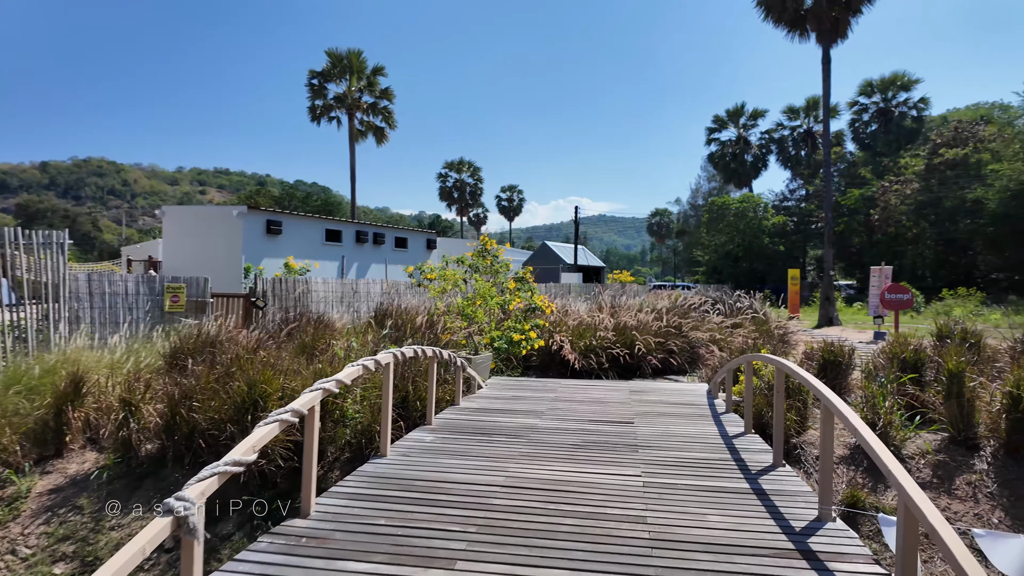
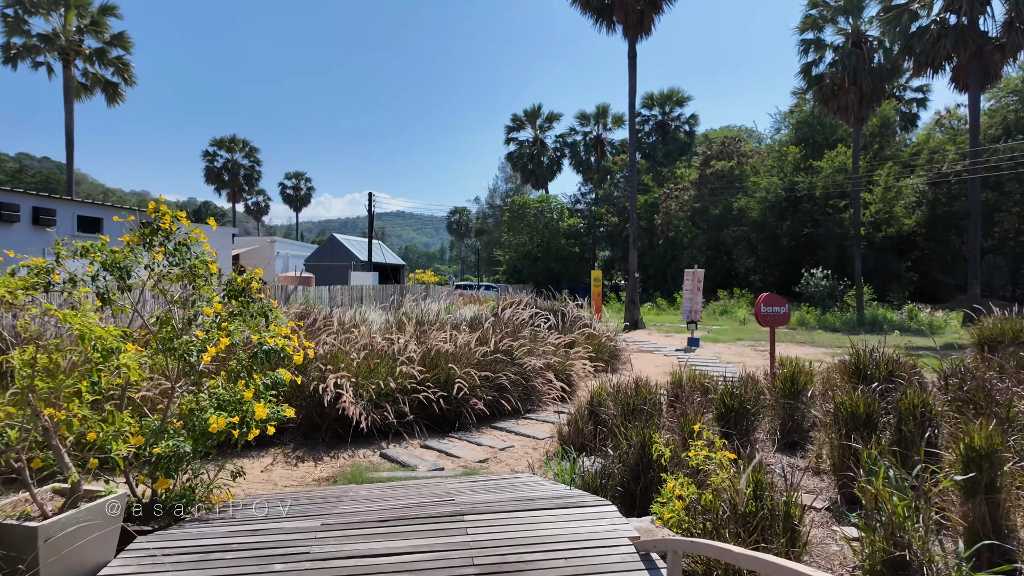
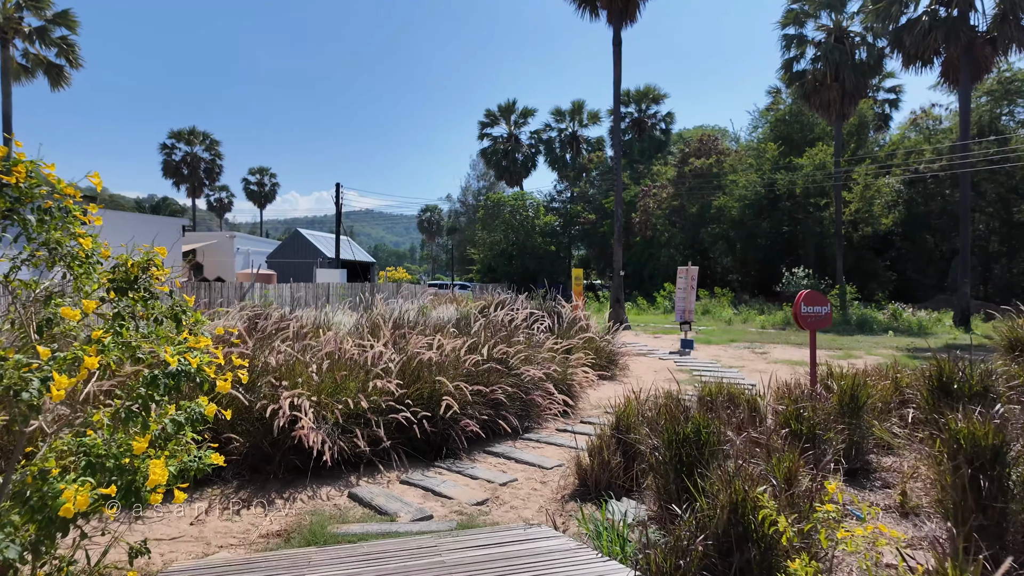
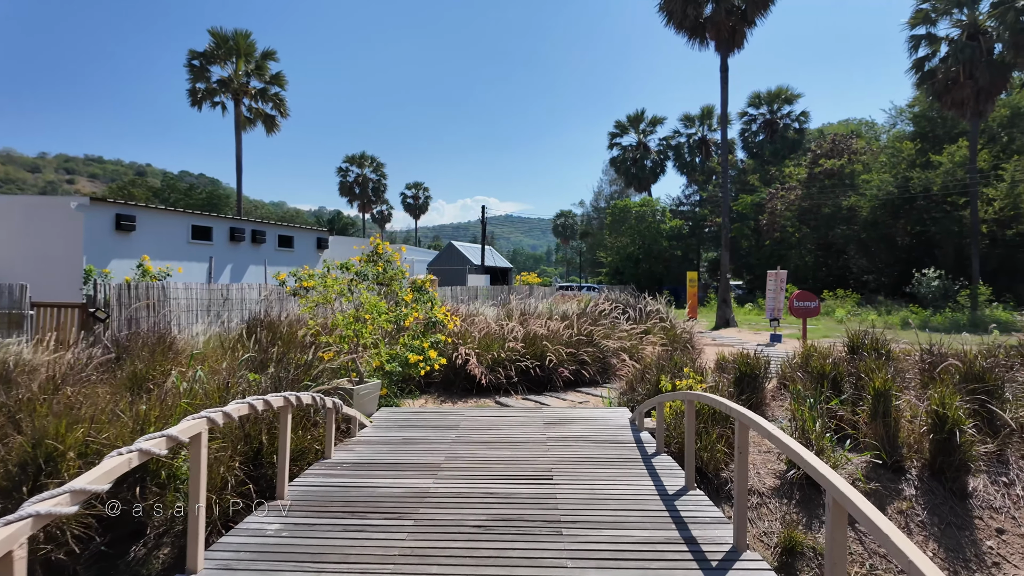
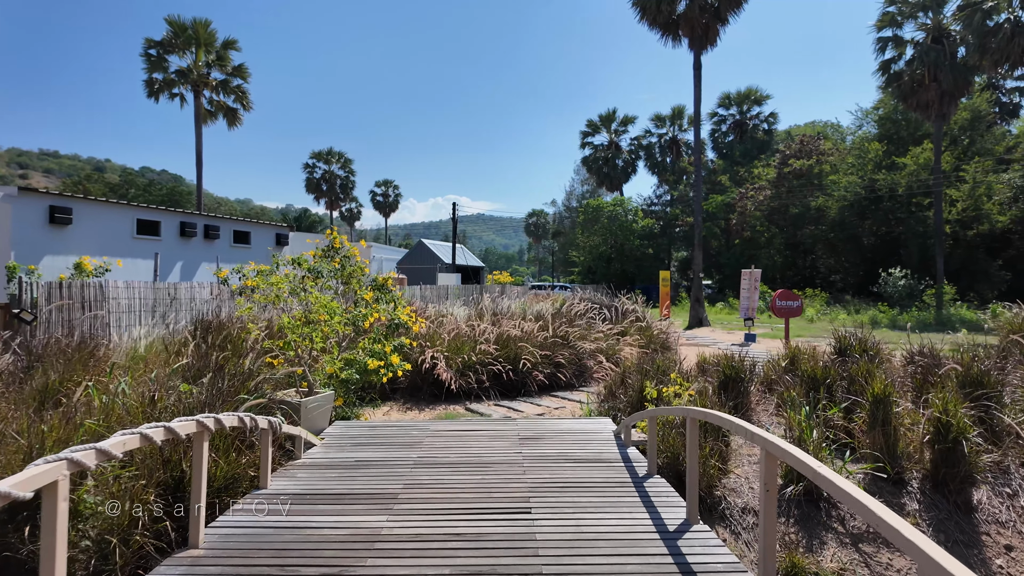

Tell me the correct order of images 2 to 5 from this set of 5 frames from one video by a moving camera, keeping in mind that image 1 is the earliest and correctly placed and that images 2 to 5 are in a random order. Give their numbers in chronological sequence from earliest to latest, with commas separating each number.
4, 5, 2, 3
